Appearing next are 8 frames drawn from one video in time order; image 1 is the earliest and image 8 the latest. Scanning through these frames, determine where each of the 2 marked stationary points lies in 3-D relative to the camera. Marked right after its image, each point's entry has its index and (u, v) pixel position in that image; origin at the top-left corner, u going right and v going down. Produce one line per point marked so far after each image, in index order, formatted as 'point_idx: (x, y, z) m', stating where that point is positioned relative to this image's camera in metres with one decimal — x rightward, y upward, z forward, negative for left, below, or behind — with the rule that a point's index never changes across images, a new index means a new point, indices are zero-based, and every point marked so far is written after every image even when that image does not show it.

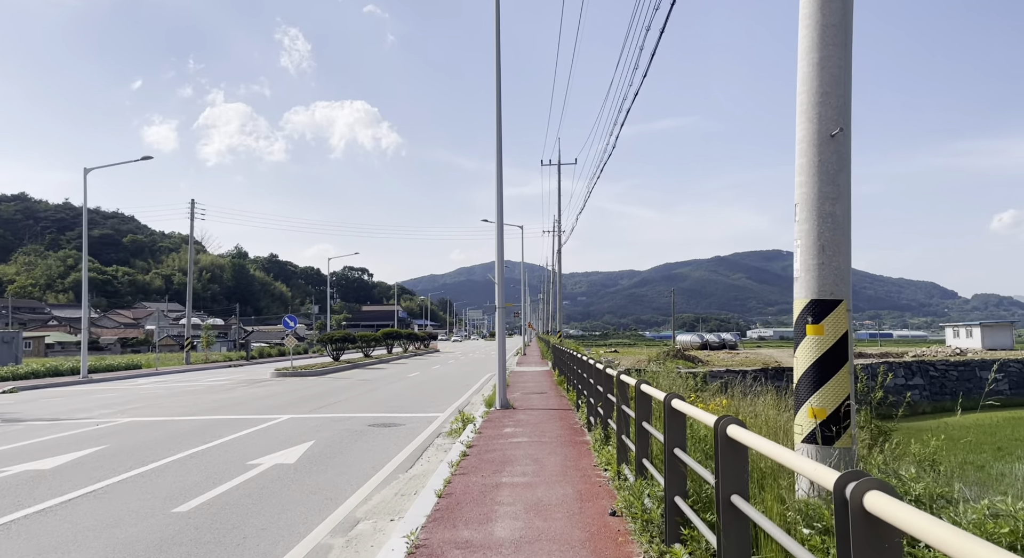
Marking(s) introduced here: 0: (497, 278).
0: (-0.3, 0.0, +13.6) m
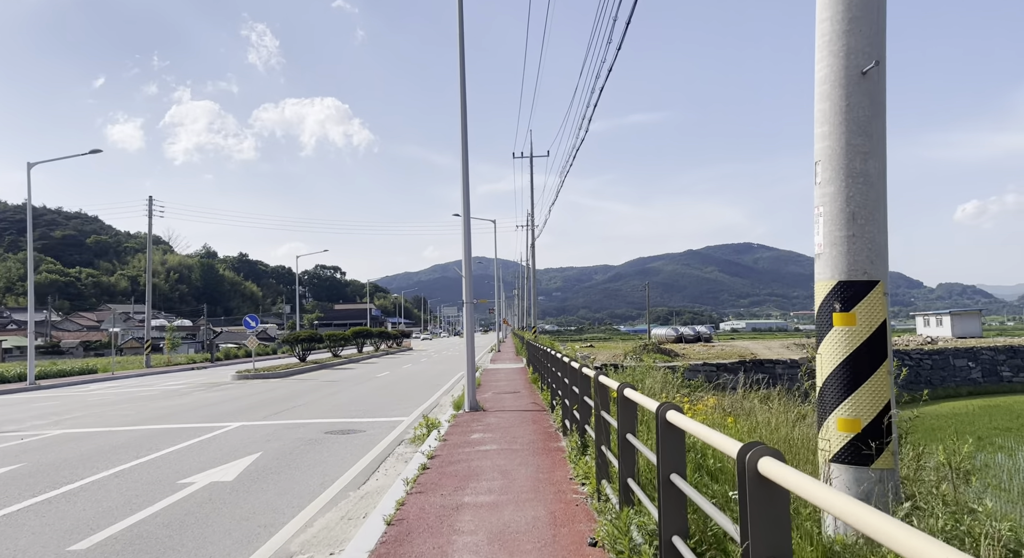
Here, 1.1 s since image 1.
0: (-0.9, +0.2, +12.8) m
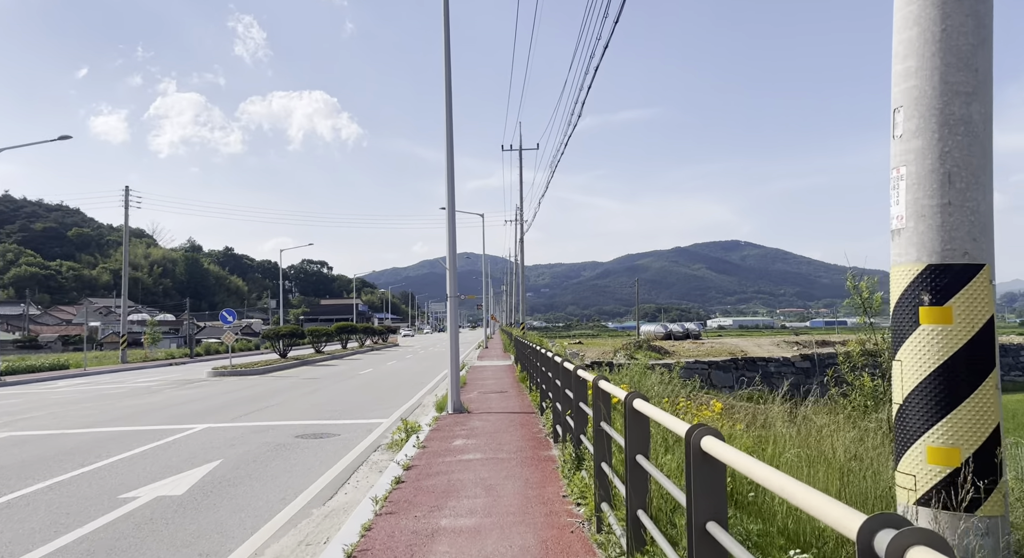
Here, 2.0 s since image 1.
0: (-1.1, +0.3, +12.0) m
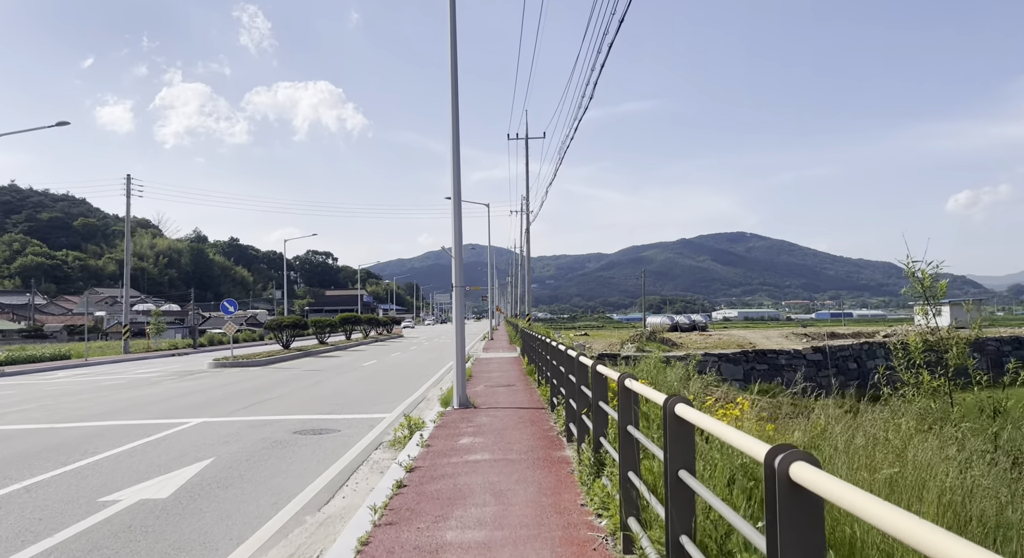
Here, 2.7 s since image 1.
0: (-1.0, +0.5, +11.5) m
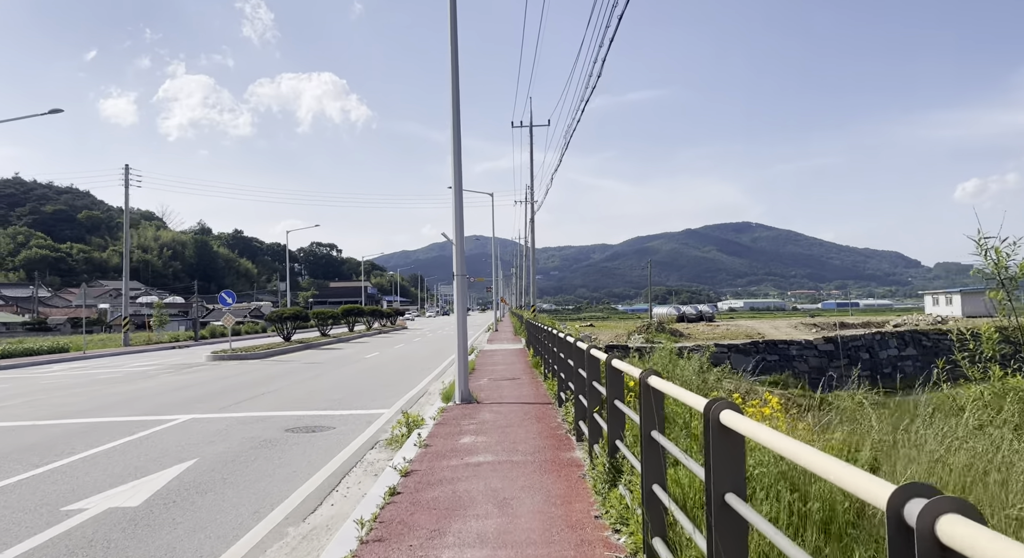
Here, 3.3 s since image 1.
0: (-0.9, +0.6, +10.9) m
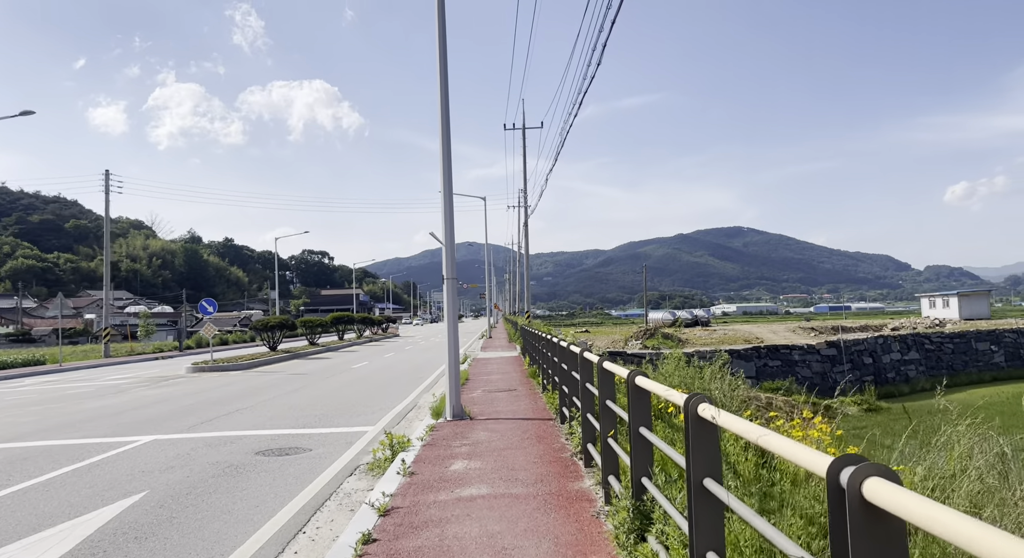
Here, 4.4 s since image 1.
0: (-1.0, +0.6, +10.1) m
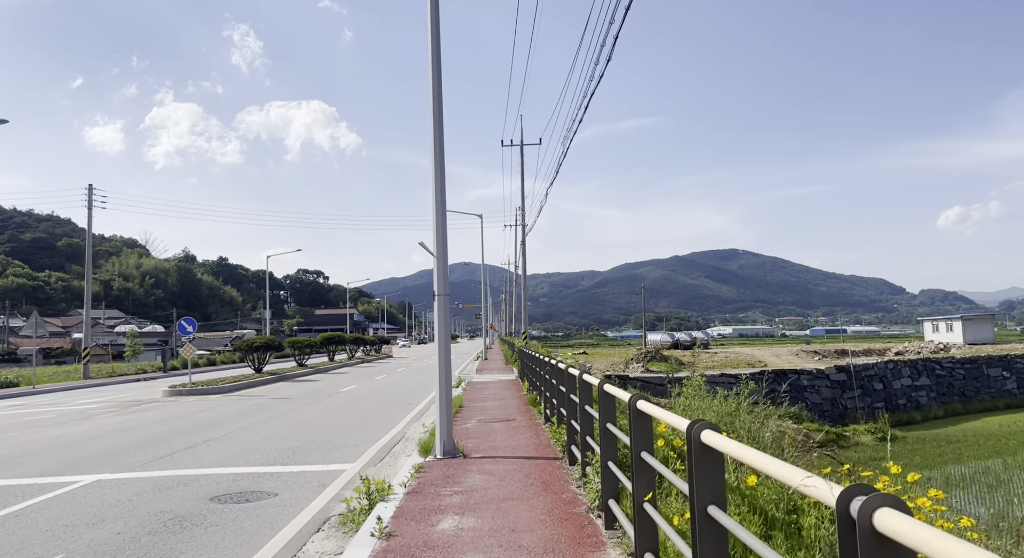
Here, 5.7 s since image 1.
0: (-1.0, +0.4, +9.0) m
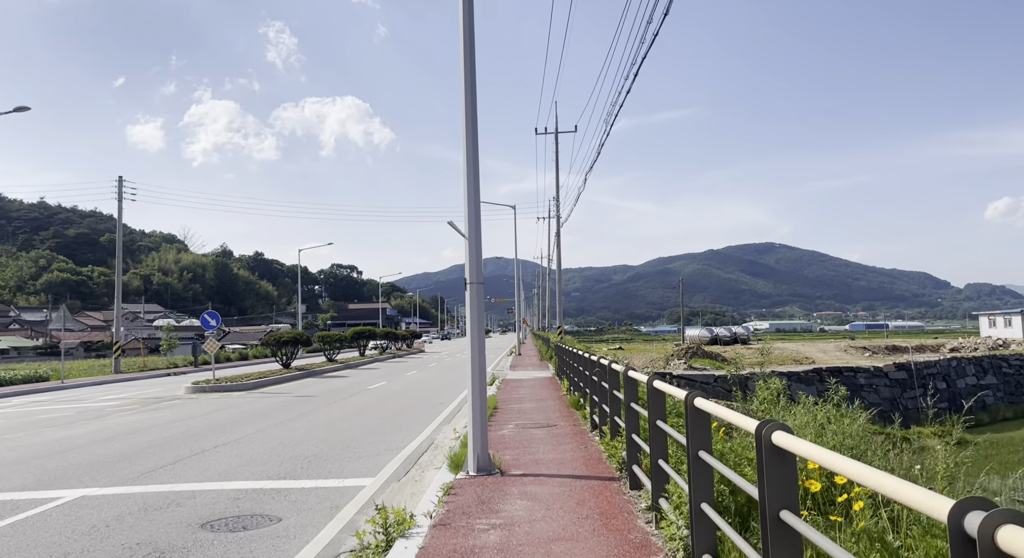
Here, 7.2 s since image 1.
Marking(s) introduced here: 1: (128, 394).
0: (-0.5, +0.5, +7.8) m
1: (-10.1, -3.0, +18.7) m
